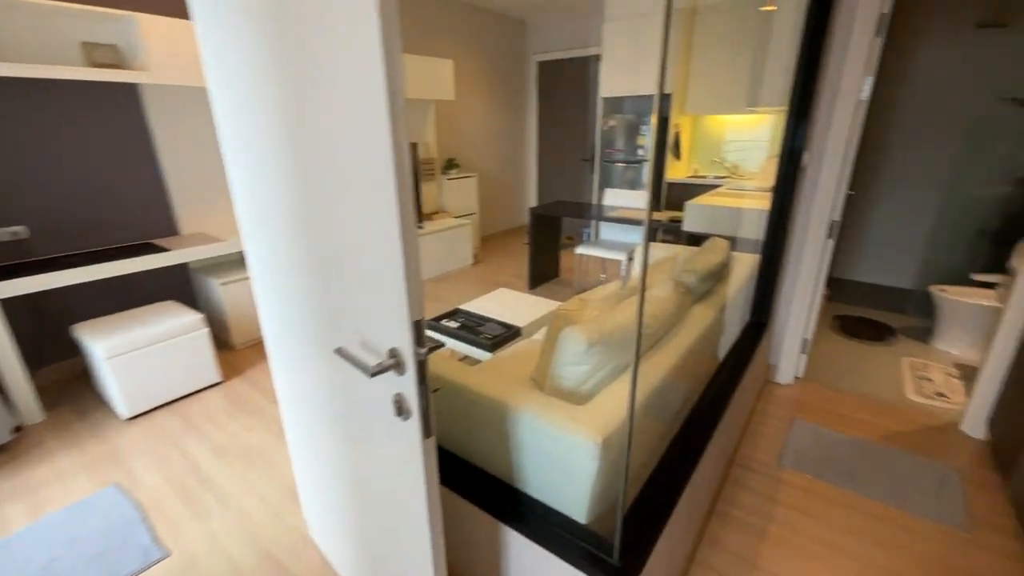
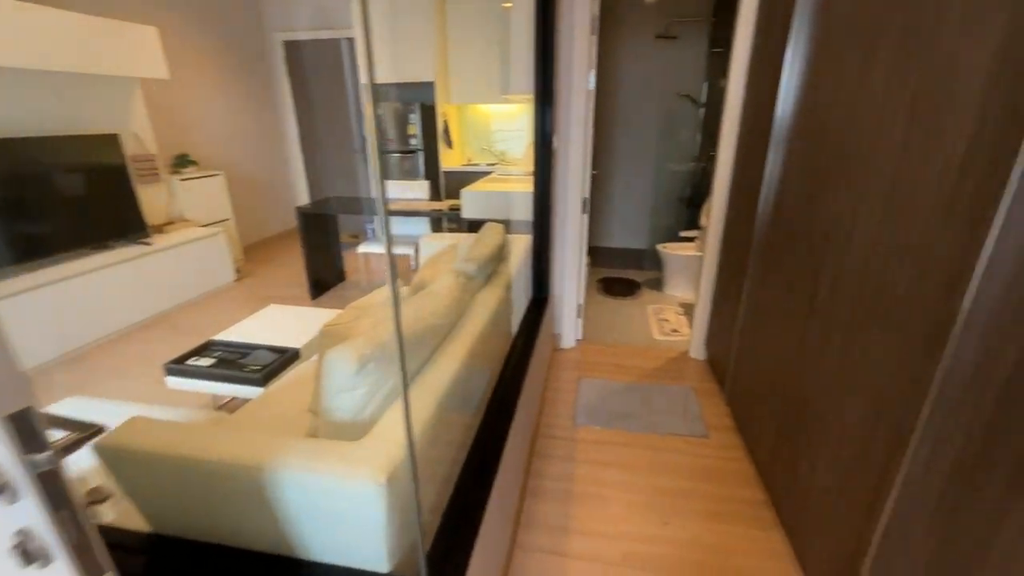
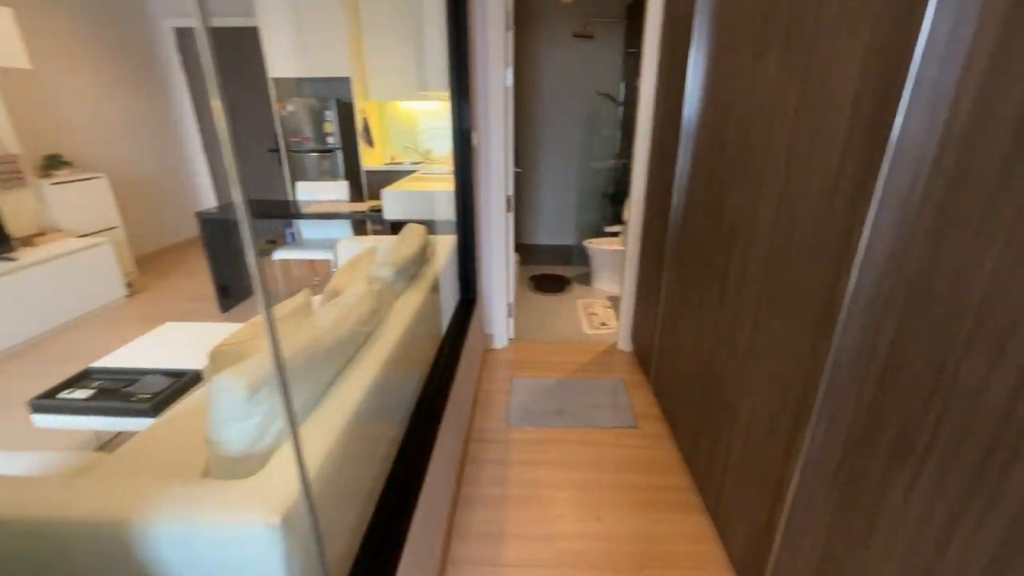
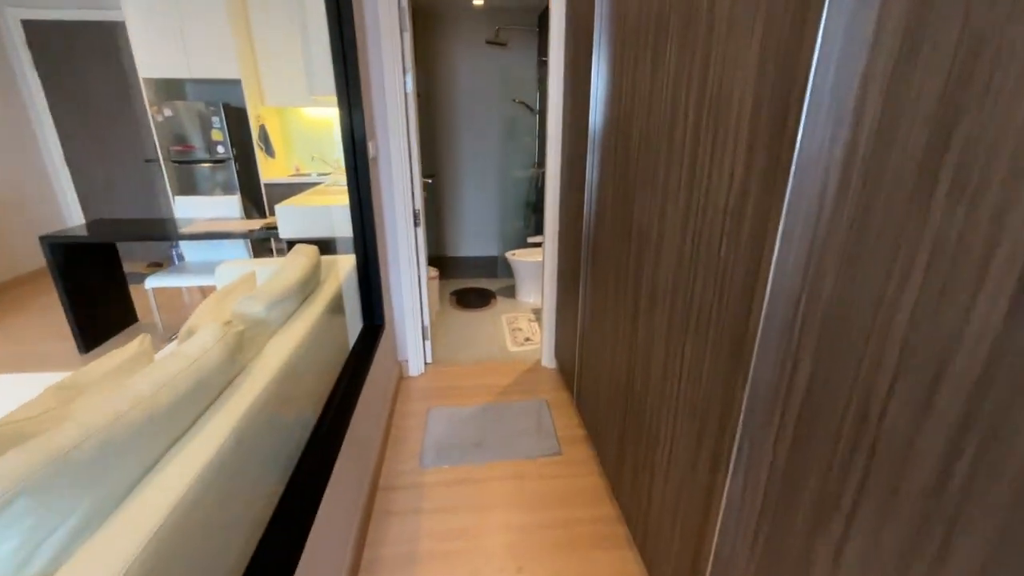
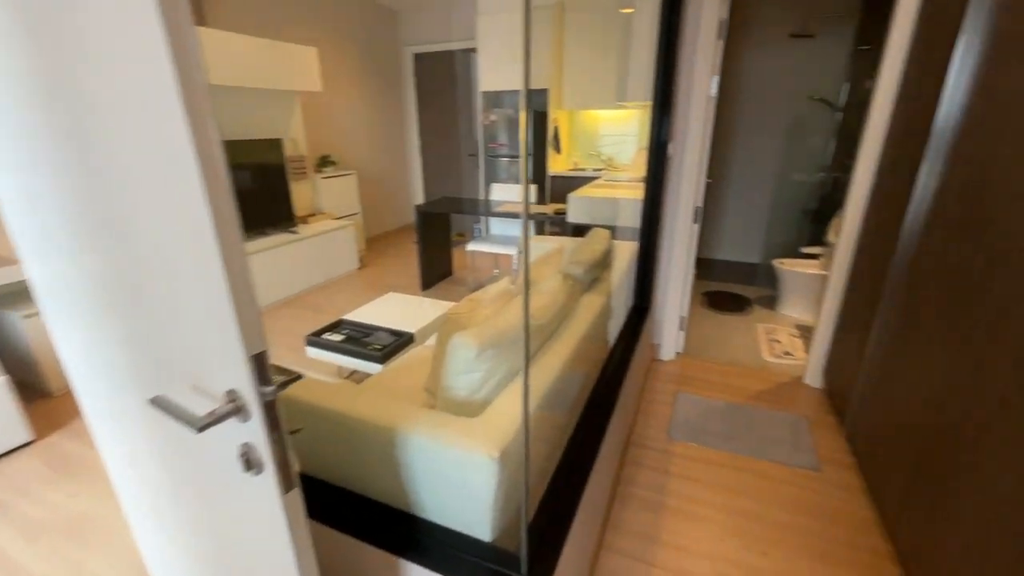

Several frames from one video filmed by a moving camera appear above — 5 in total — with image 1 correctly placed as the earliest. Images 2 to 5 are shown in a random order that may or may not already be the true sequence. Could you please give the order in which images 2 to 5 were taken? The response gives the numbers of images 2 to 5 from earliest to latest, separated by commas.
5, 2, 3, 4
